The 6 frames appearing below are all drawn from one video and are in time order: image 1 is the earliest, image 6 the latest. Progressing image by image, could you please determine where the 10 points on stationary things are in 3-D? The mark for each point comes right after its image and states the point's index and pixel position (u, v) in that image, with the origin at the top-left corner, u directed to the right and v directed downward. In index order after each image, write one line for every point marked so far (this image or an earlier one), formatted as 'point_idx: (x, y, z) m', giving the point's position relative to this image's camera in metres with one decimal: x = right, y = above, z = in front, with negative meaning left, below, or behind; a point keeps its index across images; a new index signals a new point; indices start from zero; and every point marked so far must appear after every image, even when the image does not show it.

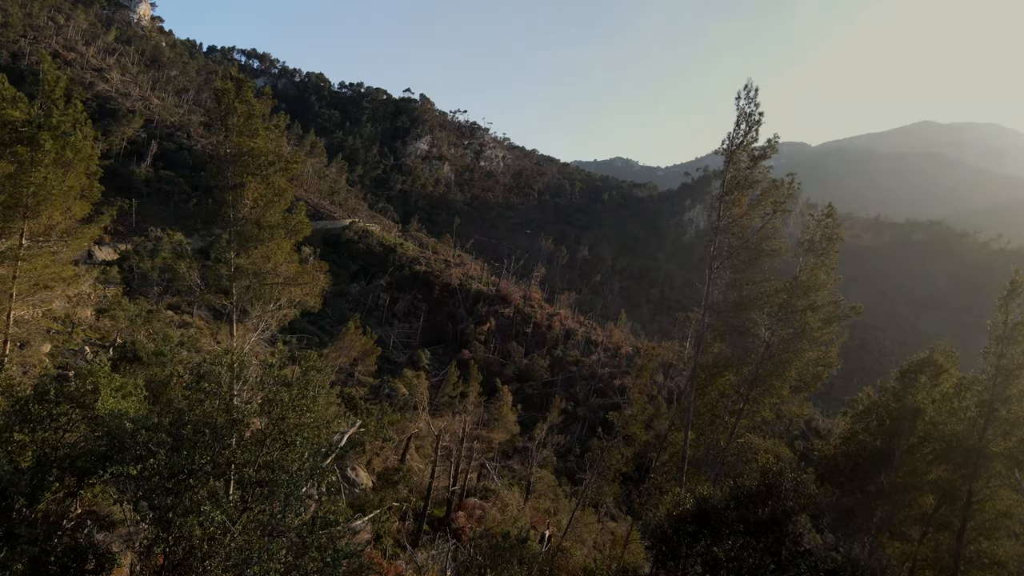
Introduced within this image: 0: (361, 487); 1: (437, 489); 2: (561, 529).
0: (-3.9, -5.2, +12.7) m
1: (-2.4, -6.4, +15.5) m
2: (+1.6, -7.9, +15.8) m
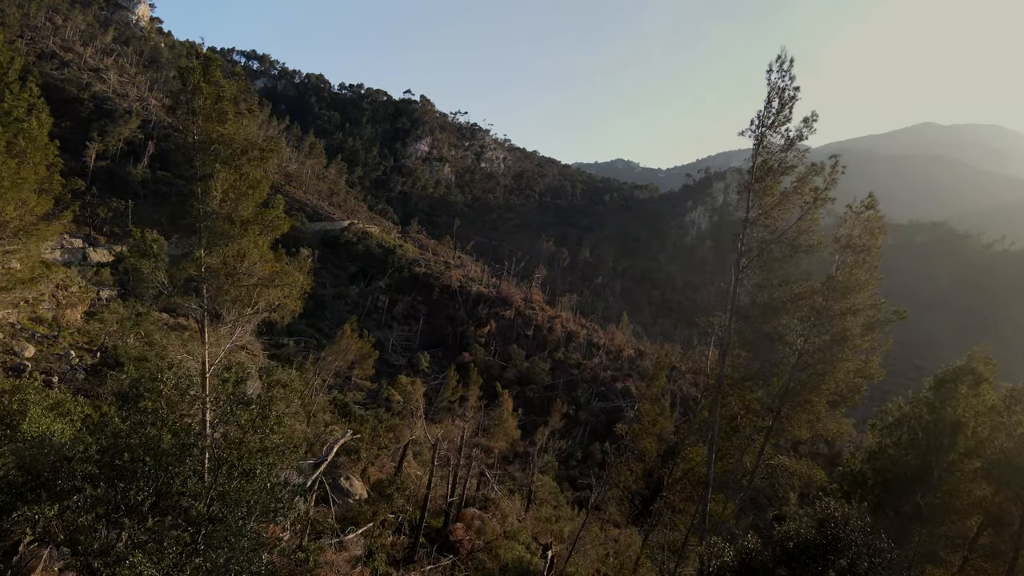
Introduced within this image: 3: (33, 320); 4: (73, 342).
0: (-3.9, -5.2, +12.1) m
1: (-2.4, -6.4, +15.0) m
2: (+1.6, -7.9, +15.2) m
3: (-15.8, -1.0, +16.1) m
4: (-14.4, -1.6, +15.9) m
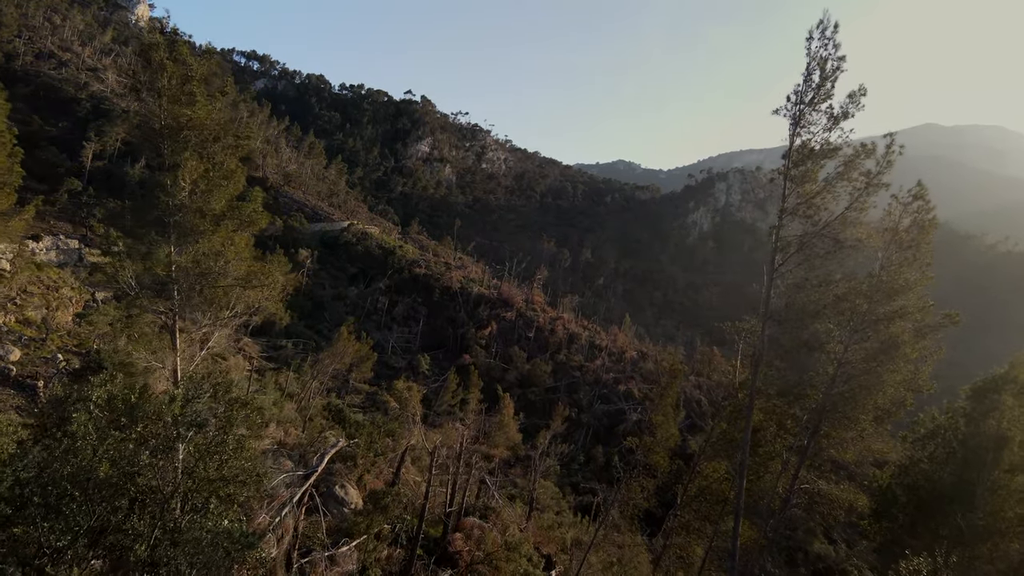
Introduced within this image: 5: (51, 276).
0: (-3.9, -5.3, +11.6) m
1: (-2.3, -6.5, +14.4) m
2: (+1.6, -8.0, +14.7) m
3: (-15.8, -1.1, +15.6) m
4: (-14.3, -1.7, +15.5) m
5: (-18.1, +0.5, +19.1) m
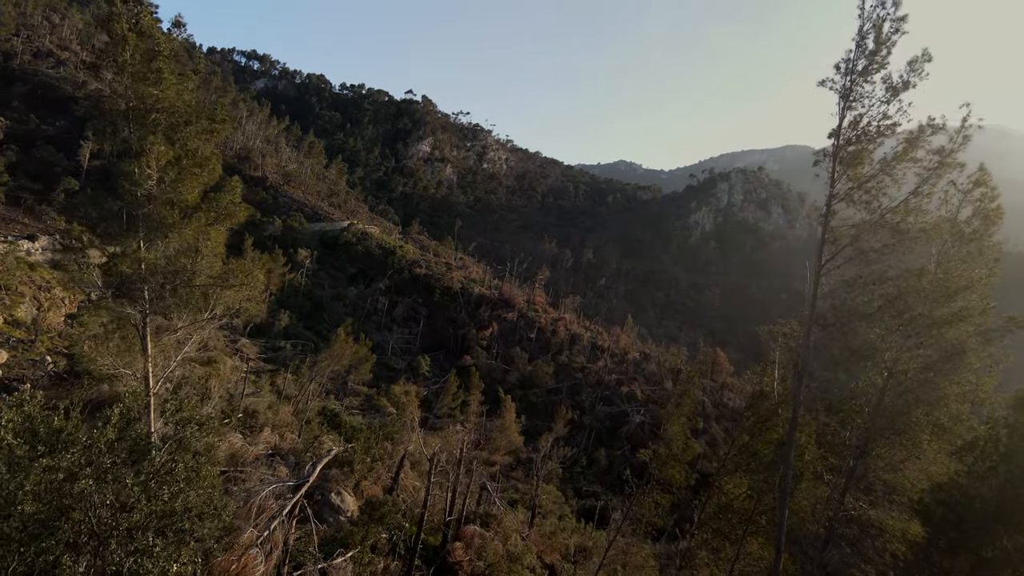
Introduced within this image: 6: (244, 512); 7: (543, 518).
0: (-3.8, -5.3, +11.2) m
1: (-2.3, -6.5, +14.0) m
2: (+1.7, -8.0, +14.2) m
3: (-15.7, -1.1, +15.2) m
4: (-14.3, -1.7, +15.0) m
5: (-18.1, +0.5, +18.7) m
6: (-4.0, -3.4, +7.2) m
7: (+1.1, -8.4, +17.7) m
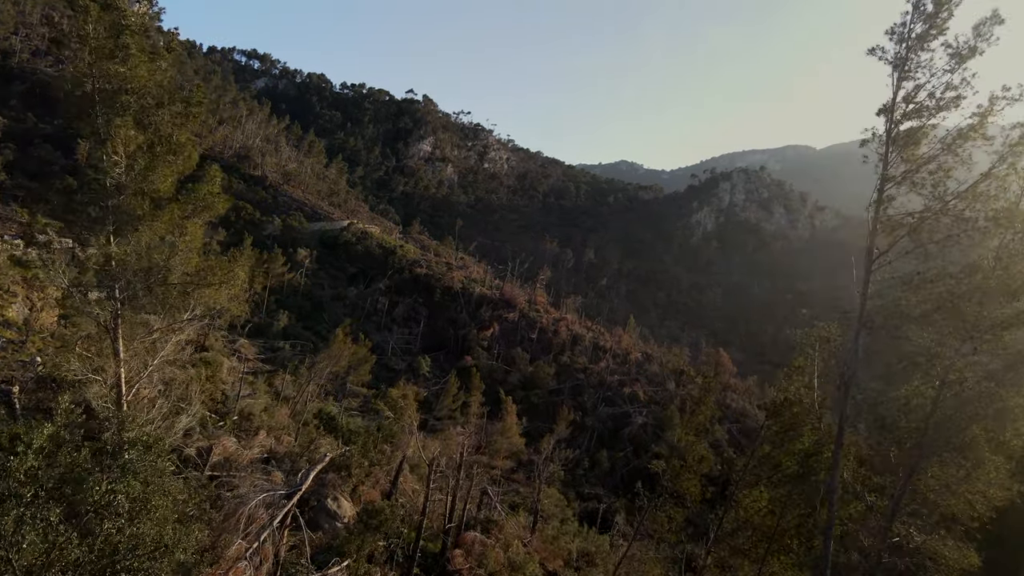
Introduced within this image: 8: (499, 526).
0: (-3.8, -5.2, +10.8) m
1: (-2.2, -6.5, +13.6) m
2: (+1.7, -8.0, +13.8) m
3: (-15.7, -1.1, +14.8) m
4: (-14.2, -1.7, +14.7) m
5: (-18.0, +0.5, +18.4) m
6: (-4.0, -3.3, +6.9) m
7: (+1.2, -8.4, +17.3) m
8: (-0.4, -6.9, +14.2) m
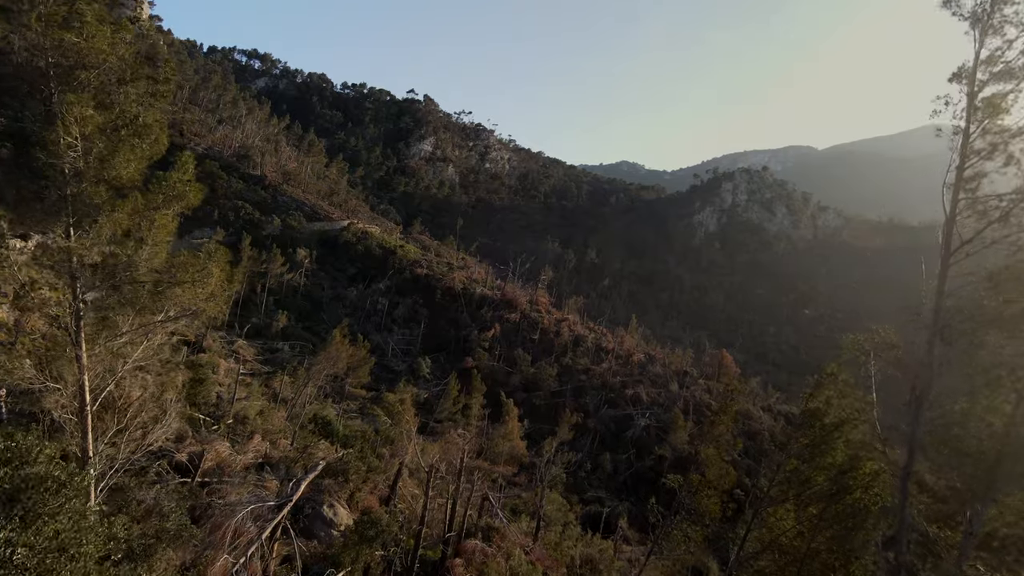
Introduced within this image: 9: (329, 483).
0: (-3.7, -5.2, +10.4) m
1: (-2.2, -6.5, +13.2) m
2: (+1.8, -8.0, +13.4) m
3: (-15.6, -1.1, +14.5) m
4: (-14.2, -1.7, +14.3) m
5: (-17.9, +0.5, +18.0) m
6: (-3.9, -3.3, +6.5) m
7: (+1.3, -8.4, +16.9) m
8: (-0.3, -6.9, +13.8) m
9: (-4.5, -4.8, +11.9) m
